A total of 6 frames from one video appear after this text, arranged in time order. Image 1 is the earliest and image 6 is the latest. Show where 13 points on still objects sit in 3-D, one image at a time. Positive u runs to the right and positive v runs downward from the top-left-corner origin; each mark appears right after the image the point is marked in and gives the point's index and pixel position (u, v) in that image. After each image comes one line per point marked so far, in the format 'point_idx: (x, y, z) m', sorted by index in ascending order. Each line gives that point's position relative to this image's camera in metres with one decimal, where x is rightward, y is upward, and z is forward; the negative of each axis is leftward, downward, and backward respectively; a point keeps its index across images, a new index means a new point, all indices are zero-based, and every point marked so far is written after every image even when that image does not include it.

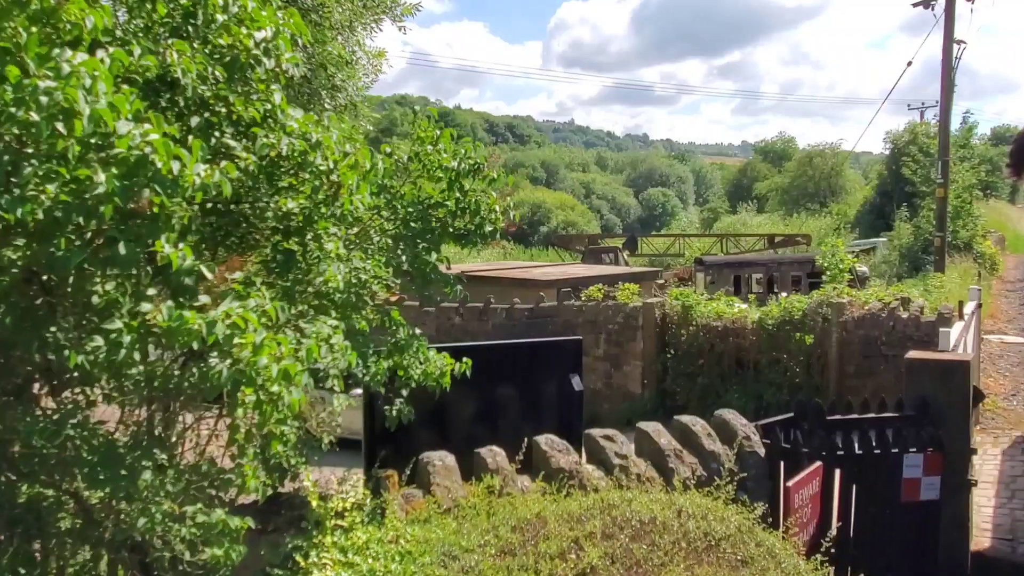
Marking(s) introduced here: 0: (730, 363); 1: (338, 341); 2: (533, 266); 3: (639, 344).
0: (+2.8, -1.0, +11.6) m
1: (-0.7, -0.2, +3.6) m
2: (+0.4, +0.4, +17.4) m
3: (+1.7, -0.8, +12.4) m
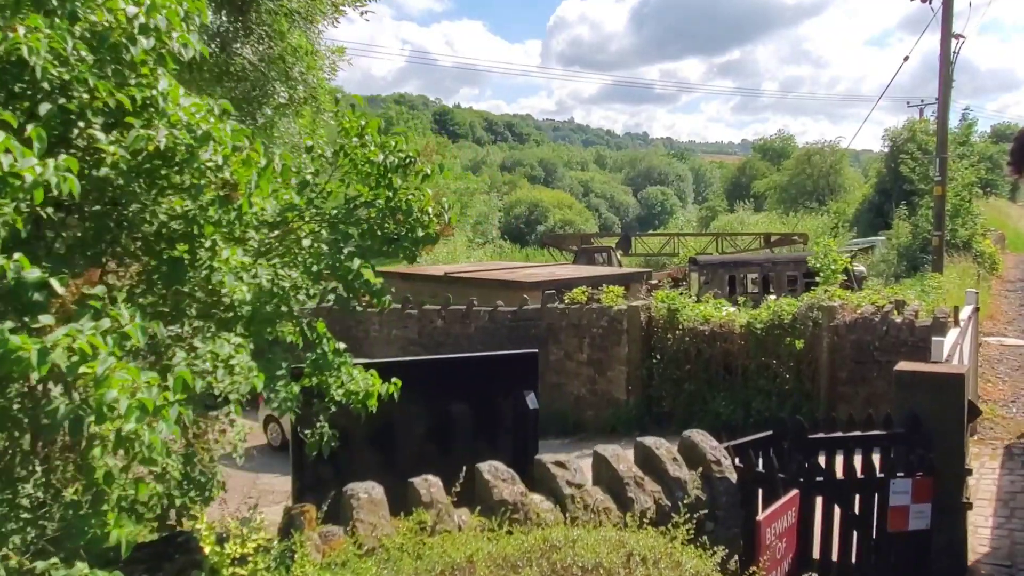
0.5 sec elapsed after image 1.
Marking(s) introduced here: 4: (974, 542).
0: (+2.5, -1.0, +11.1) m
1: (-1.0, -0.3, +3.2) m
2: (+0.1, +0.4, +16.9) m
3: (+1.5, -0.8, +11.9) m
4: (+3.2, -1.8, +6.3) m
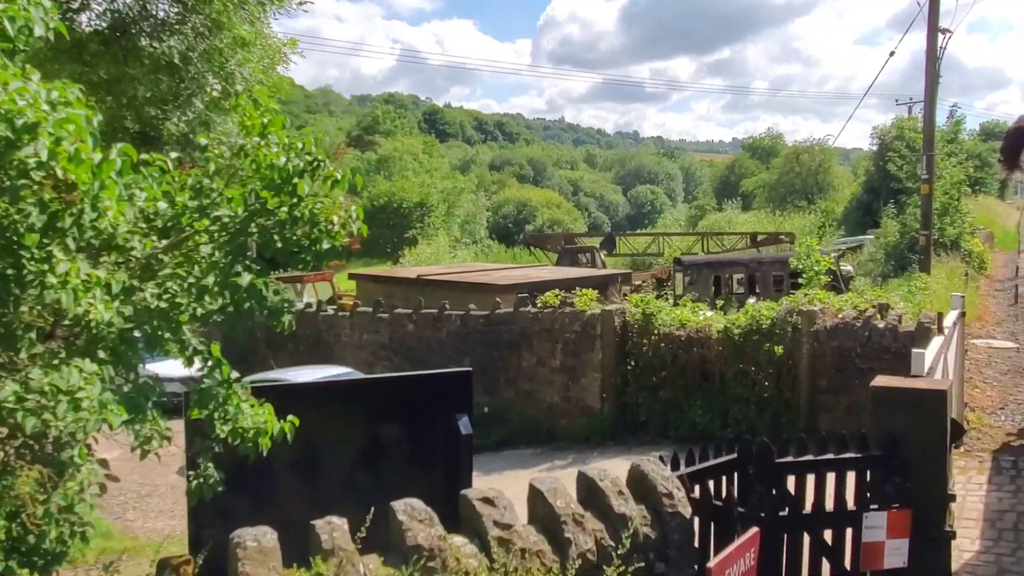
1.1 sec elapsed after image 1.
0: (+2.1, -1.0, +10.6) m
1: (-1.3, -0.3, +2.7) m
2: (-0.3, +0.4, +16.4) m
3: (+1.1, -0.9, +11.4) m
4: (+2.9, -1.8, +5.8) m
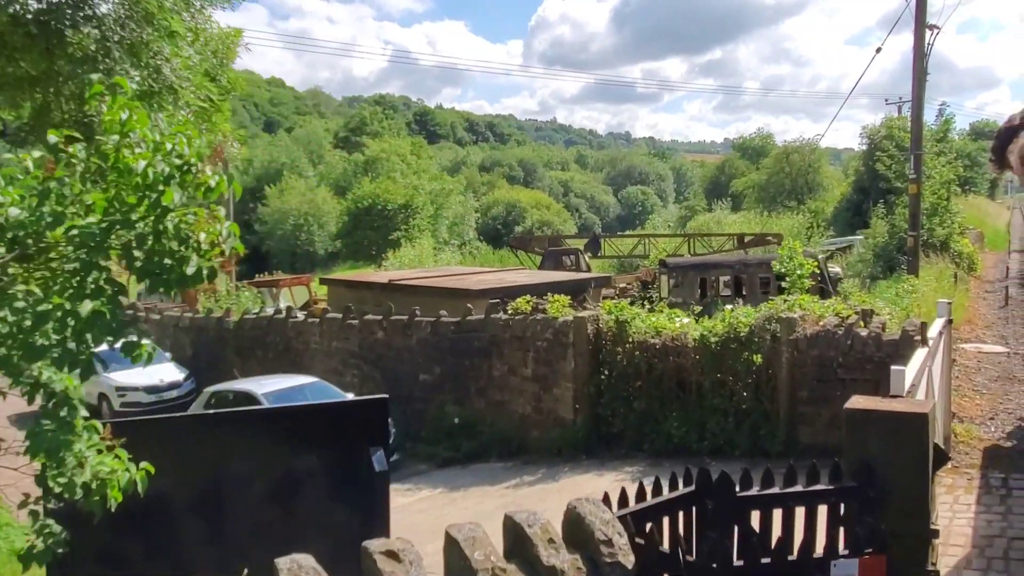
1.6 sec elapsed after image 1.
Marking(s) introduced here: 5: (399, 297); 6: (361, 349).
0: (+1.8, -1.1, +10.1) m
1: (-1.6, -0.4, +2.1) m
2: (-0.7, +0.3, +15.9) m
3: (+0.7, -0.9, +10.9) m
4: (+2.6, -1.9, +5.3) m
5: (-1.9, -0.2, +15.0) m
6: (-2.4, -1.0, +14.4) m
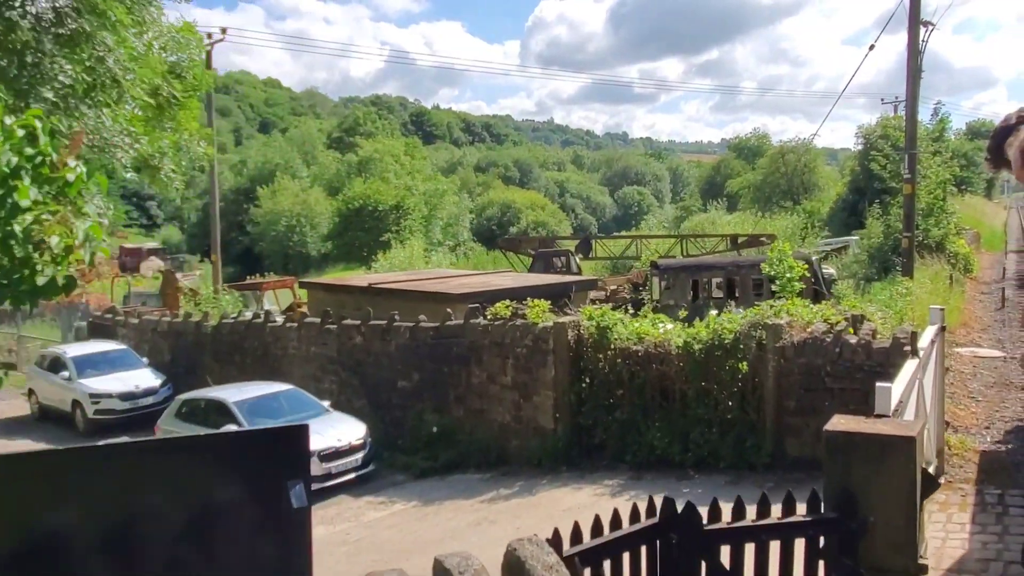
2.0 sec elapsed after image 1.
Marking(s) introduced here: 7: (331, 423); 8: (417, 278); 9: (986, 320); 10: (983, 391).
0: (+1.5, -1.1, +9.7) m
1: (-1.8, -0.4, +1.7) m
2: (-1.0, +0.2, +15.5) m
3: (+0.4, -1.0, +10.5) m
4: (+2.3, -1.9, +4.9) m
5: (-2.2, -0.2, +14.6) m
6: (-2.7, -1.0, +13.9) m
7: (-2.4, -1.8, +11.8) m
8: (-1.6, +0.2, +15.3) m
9: (+9.3, -0.6, +17.8) m
10: (+6.1, -1.3, +11.7) m
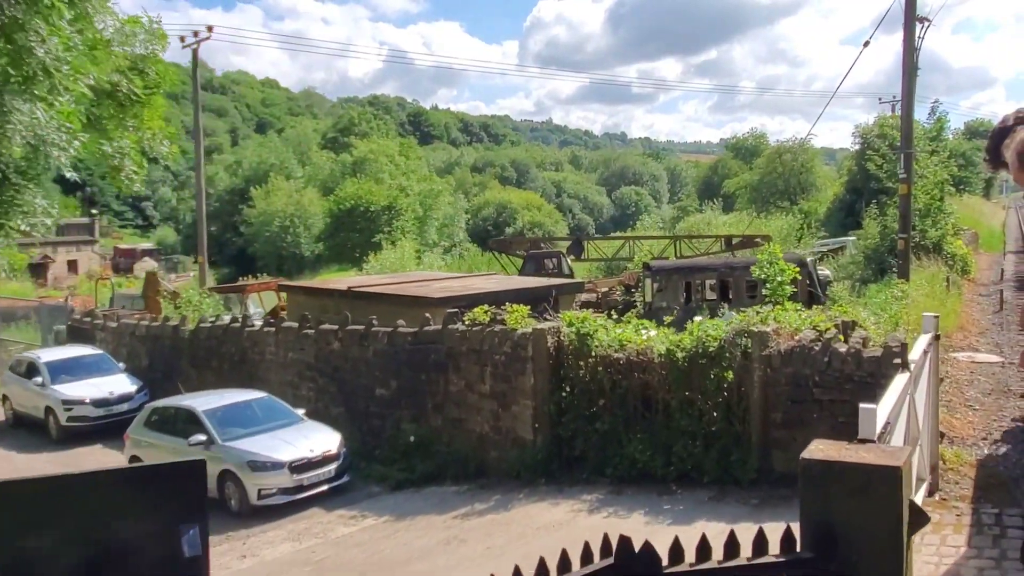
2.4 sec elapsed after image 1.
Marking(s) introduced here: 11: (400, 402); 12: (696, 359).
0: (+1.3, -1.2, +9.3) m
1: (-2.1, -0.5, +1.3) m
2: (-1.3, +0.2, +15.0) m
3: (+0.2, -1.0, +10.1) m
4: (+2.1, -2.0, +4.5) m
5: (-2.4, -0.3, +14.1) m
6: (-2.9, -1.1, +13.5) m
7: (-2.6, -1.8, +11.4) m
8: (-1.9, +0.1, +14.8) m
9: (+9.1, -0.7, +17.3) m
10: (+5.9, -1.4, +11.3) m
11: (-1.5, -1.5, +12.0) m
12: (+1.8, -0.7, +8.7) m
